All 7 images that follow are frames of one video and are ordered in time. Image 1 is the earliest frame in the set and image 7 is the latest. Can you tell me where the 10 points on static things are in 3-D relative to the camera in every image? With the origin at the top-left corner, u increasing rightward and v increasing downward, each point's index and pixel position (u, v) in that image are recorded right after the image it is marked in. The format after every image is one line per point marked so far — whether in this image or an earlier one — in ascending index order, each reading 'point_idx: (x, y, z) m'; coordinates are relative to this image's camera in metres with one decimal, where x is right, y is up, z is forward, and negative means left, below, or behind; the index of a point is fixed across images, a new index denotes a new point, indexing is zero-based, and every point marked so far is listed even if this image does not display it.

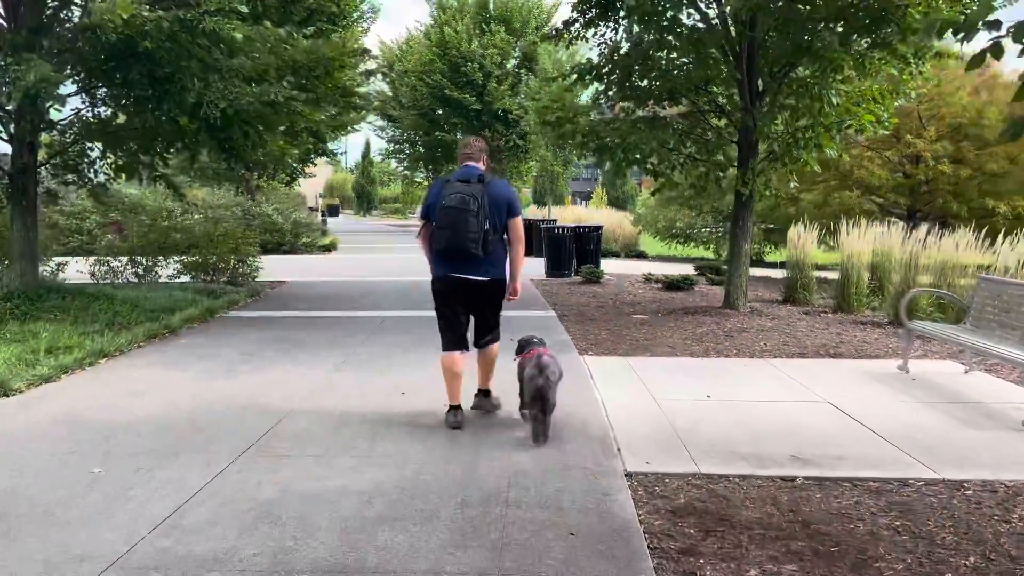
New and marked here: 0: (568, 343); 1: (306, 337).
0: (+0.5, -0.5, +7.6) m
1: (-2.0, -0.5, +7.6) m
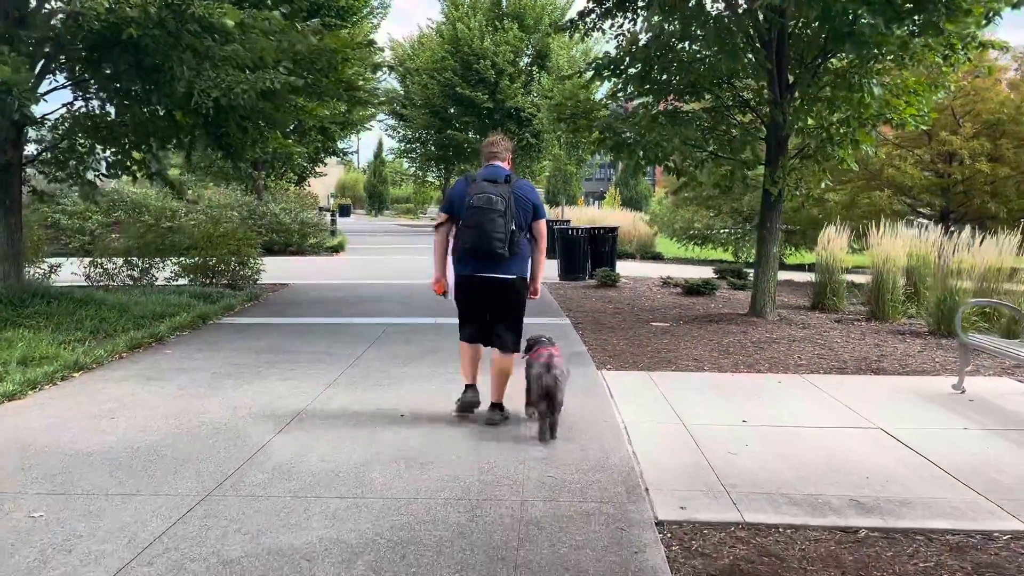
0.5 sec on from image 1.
0: (+0.6, -0.6, +7.0) m
1: (-1.9, -0.5, +7.1) m
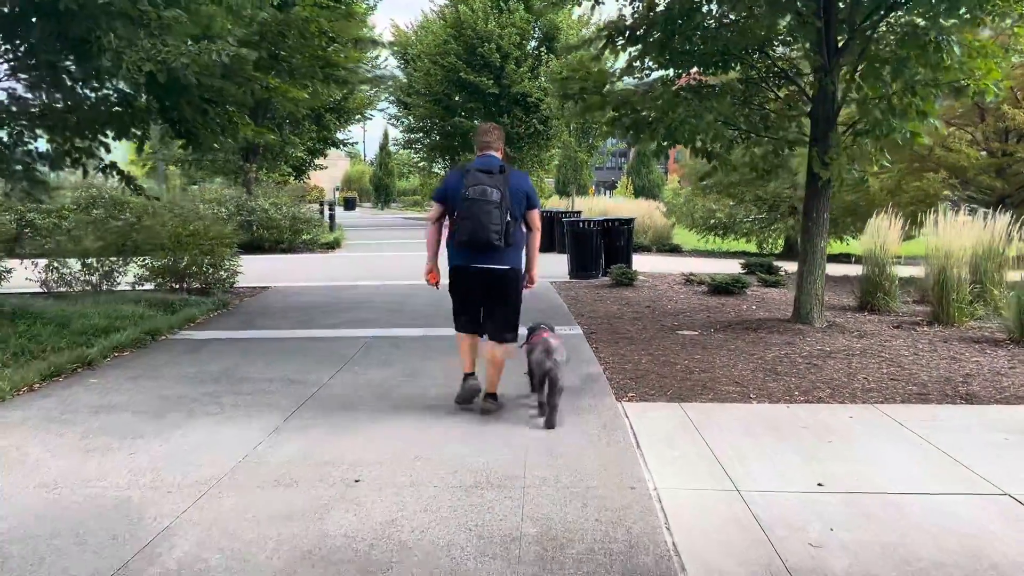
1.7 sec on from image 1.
0: (+0.6, -0.6, +5.7) m
1: (-1.9, -0.6, +5.8) m
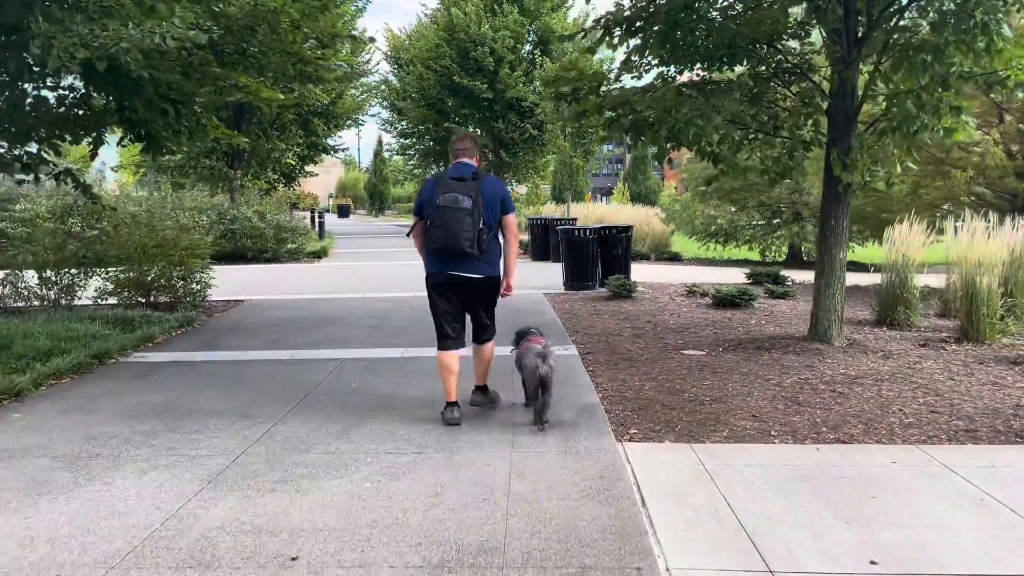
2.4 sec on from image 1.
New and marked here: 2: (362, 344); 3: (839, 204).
0: (+0.5, -0.8, +5.0) m
1: (-2.0, -0.8, +5.1) m
2: (-1.4, -0.5, +7.4) m
3: (+2.7, +0.7, +6.7) m
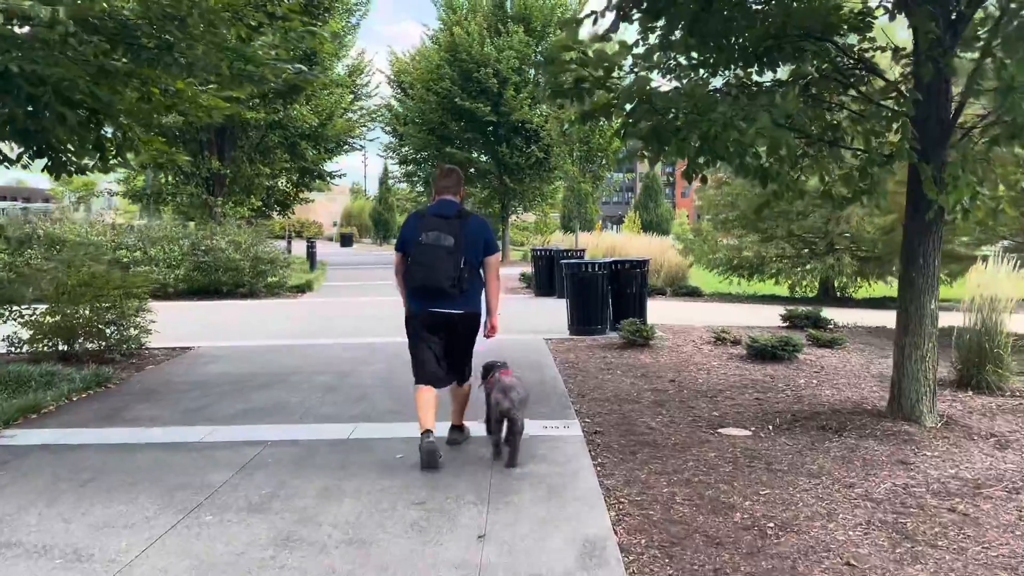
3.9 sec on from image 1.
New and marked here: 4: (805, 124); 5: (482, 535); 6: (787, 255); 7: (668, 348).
0: (+0.4, -1.1, +3.3) m
1: (-2.1, -1.1, +3.5) m
2: (-1.5, -0.9, +5.8) m
3: (+2.6, +0.3, +5.0) m
4: (+1.9, +1.1, +5.4) m
5: (-0.1, -1.1, +3.4) m
6: (+5.1, +0.6, +14.8) m
7: (+1.7, -0.6, +8.5) m
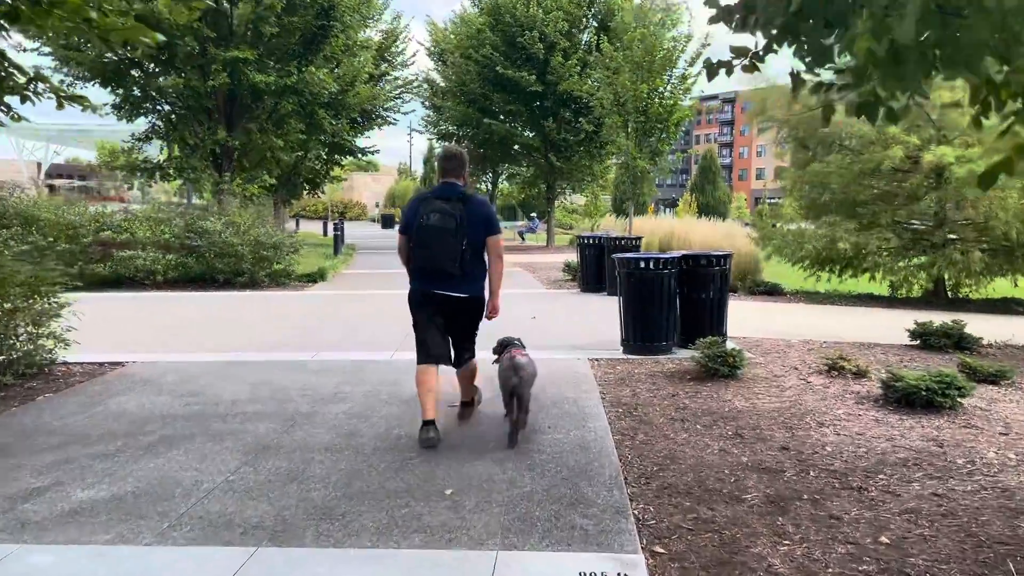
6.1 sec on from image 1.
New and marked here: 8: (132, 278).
0: (+0.3, -1.2, +1.0) m
1: (-2.2, -1.2, +1.3) m
2: (-1.4, -1.0, +3.5) m
3: (+2.7, +0.2, +2.5) m
4: (+2.0, +1.0, +2.9) m
5: (-0.2, -1.3, +1.1) m
6: (+5.8, +0.6, +12.1) m
7: (+1.9, -0.7, +6.0) m
8: (-6.3, +0.2, +13.0) m
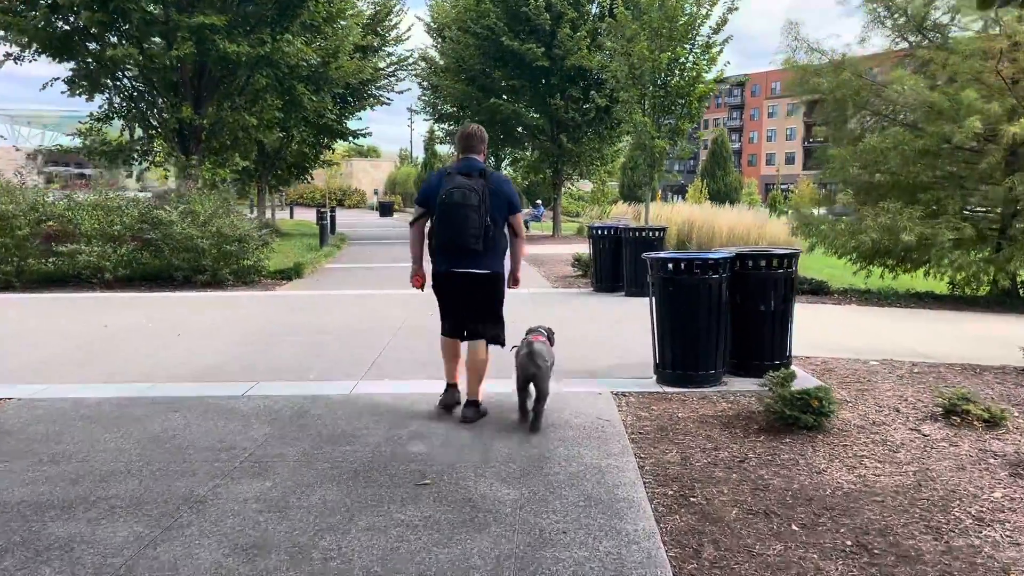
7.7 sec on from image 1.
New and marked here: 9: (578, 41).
0: (+0.3, -1.4, -0.7) m
1: (-2.2, -1.4, -0.4) m
2: (-1.4, -1.1, +1.8) m
3: (+2.6, 0.0, +0.7) m
4: (+2.0, +0.9, +1.2) m
5: (-0.2, -1.4, -0.6) m
6: (+5.8, +0.6, +10.3) m
7: (+1.9, -0.8, +4.3) m
8: (-6.2, +0.2, +11.3) m
9: (+1.7, +6.2, +19.7) m
